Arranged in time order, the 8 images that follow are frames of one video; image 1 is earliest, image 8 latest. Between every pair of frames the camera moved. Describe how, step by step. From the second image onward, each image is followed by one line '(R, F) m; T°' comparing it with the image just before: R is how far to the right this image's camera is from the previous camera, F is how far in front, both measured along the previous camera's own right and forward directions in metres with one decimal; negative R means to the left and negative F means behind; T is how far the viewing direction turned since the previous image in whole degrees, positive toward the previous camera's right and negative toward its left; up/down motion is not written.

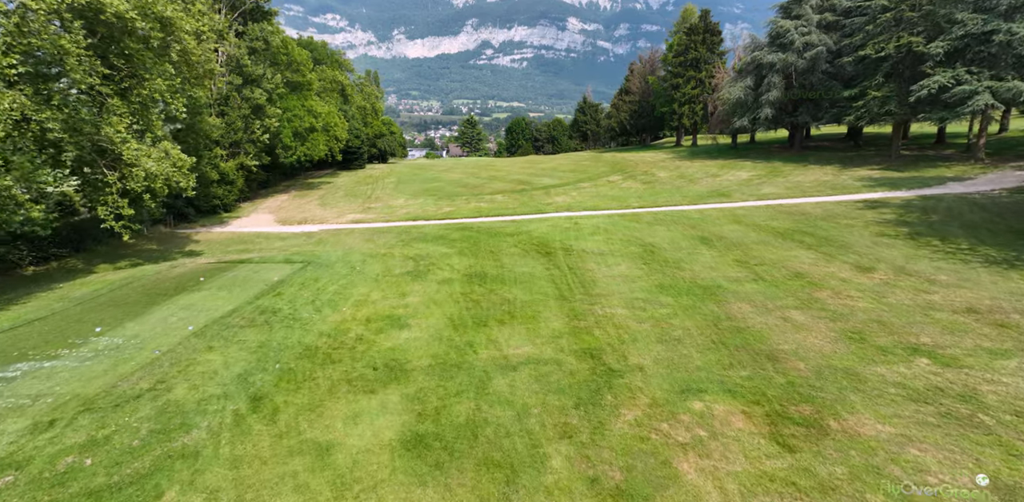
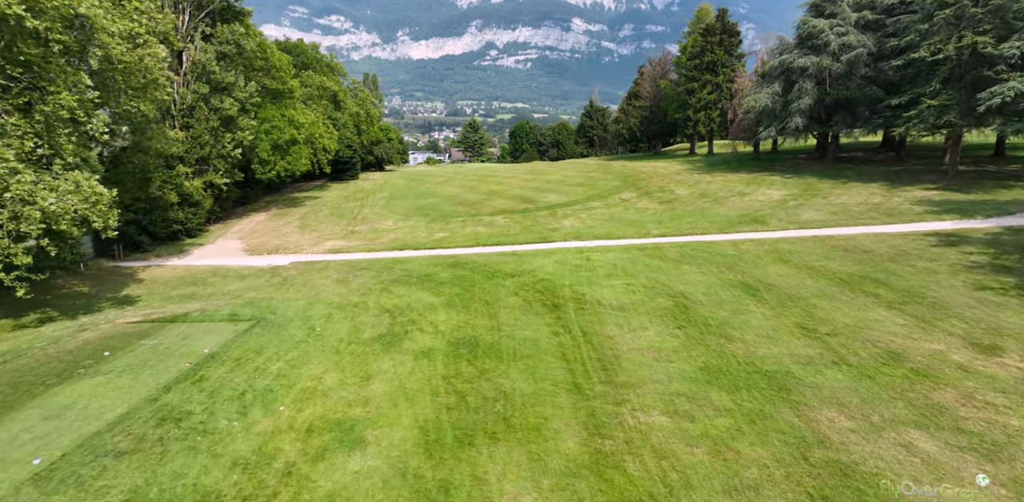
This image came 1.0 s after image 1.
(+0.1, +2.6) m; 0°
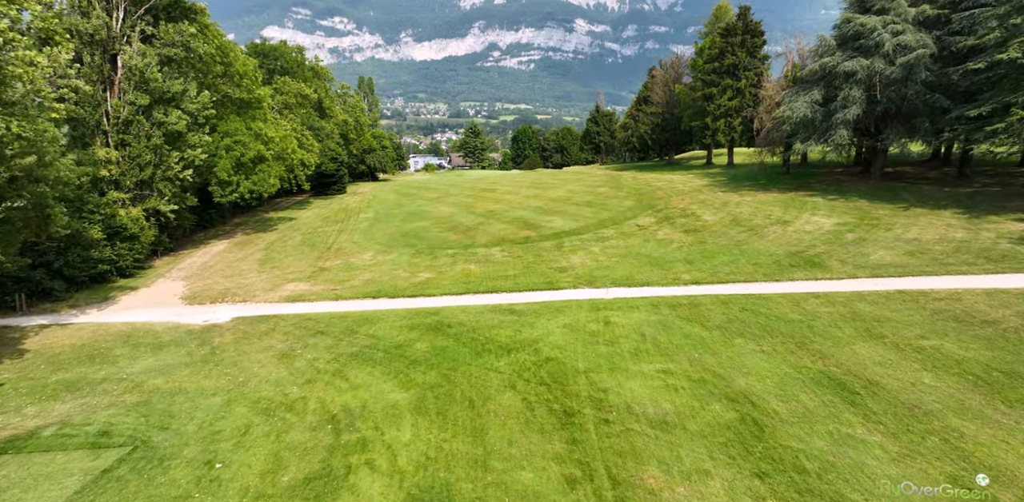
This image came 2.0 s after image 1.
(+0.1, +3.3) m; 0°
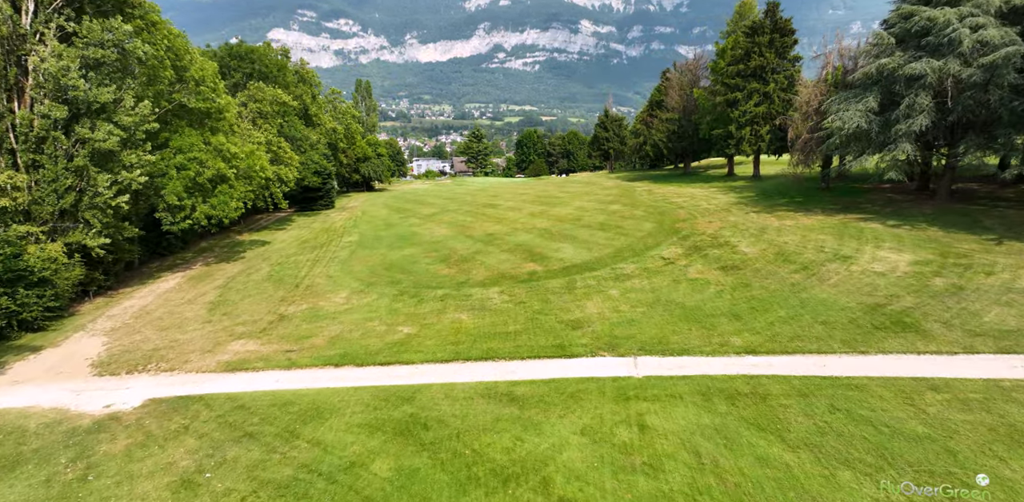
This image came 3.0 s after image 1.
(+0.1, +3.2) m; -1°
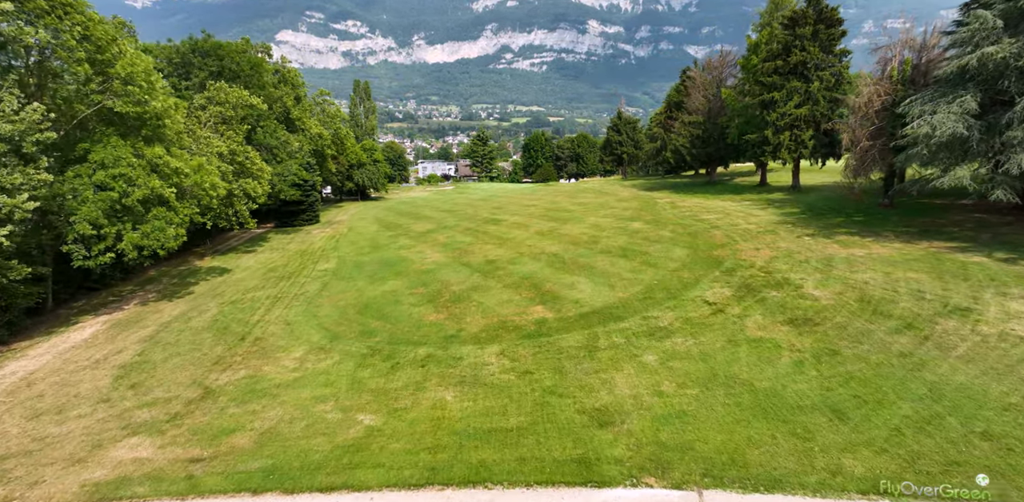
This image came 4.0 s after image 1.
(+0.1, +3.8) m; -1°
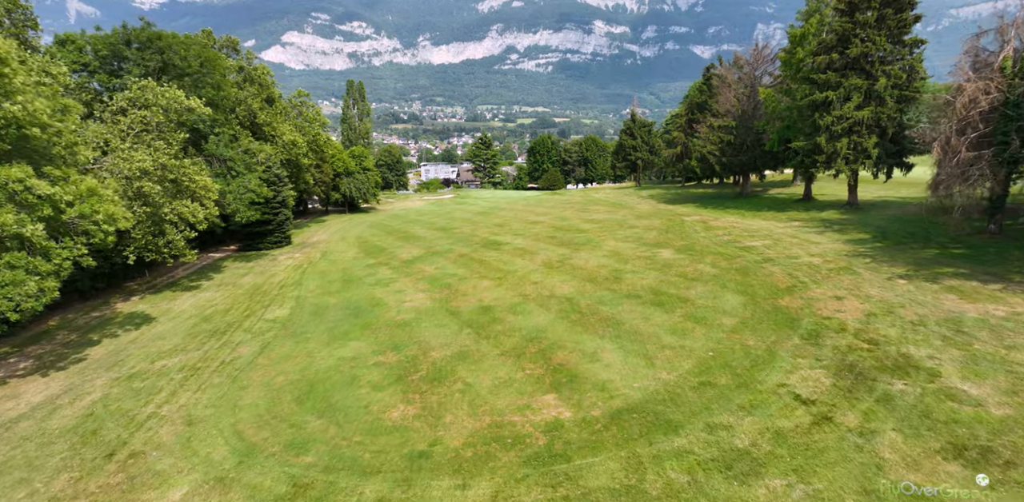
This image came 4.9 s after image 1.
(+0.1, +4.5) m; -1°
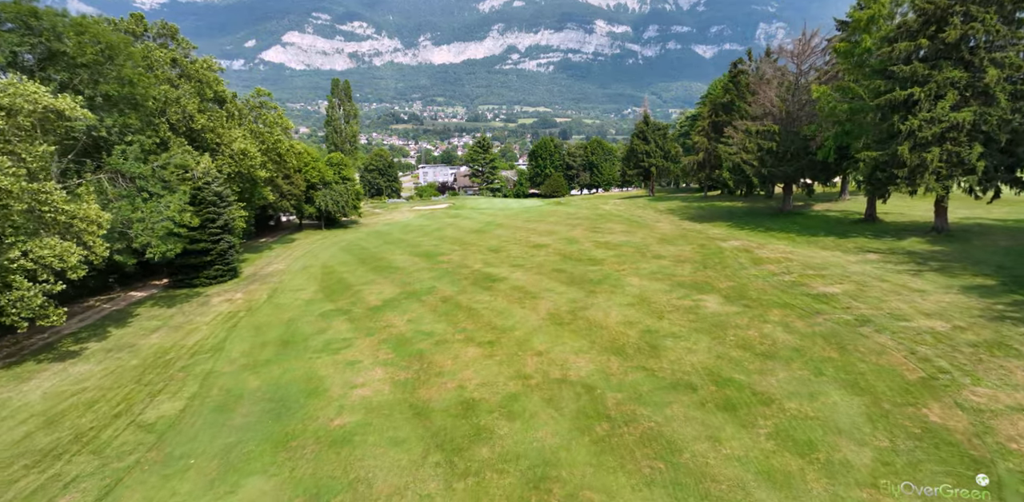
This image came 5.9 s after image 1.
(+0.2, +5.2) m; 0°
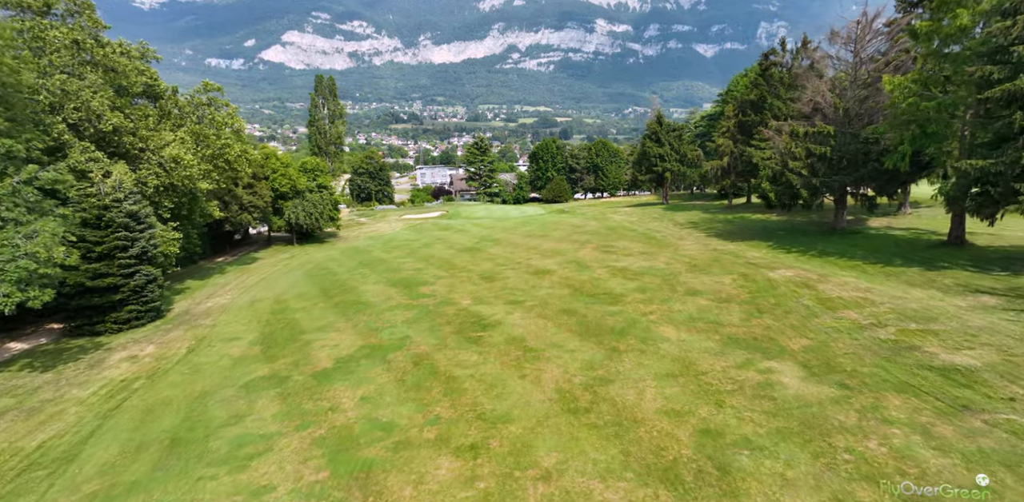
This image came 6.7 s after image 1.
(+0.1, +4.7) m; 0°
